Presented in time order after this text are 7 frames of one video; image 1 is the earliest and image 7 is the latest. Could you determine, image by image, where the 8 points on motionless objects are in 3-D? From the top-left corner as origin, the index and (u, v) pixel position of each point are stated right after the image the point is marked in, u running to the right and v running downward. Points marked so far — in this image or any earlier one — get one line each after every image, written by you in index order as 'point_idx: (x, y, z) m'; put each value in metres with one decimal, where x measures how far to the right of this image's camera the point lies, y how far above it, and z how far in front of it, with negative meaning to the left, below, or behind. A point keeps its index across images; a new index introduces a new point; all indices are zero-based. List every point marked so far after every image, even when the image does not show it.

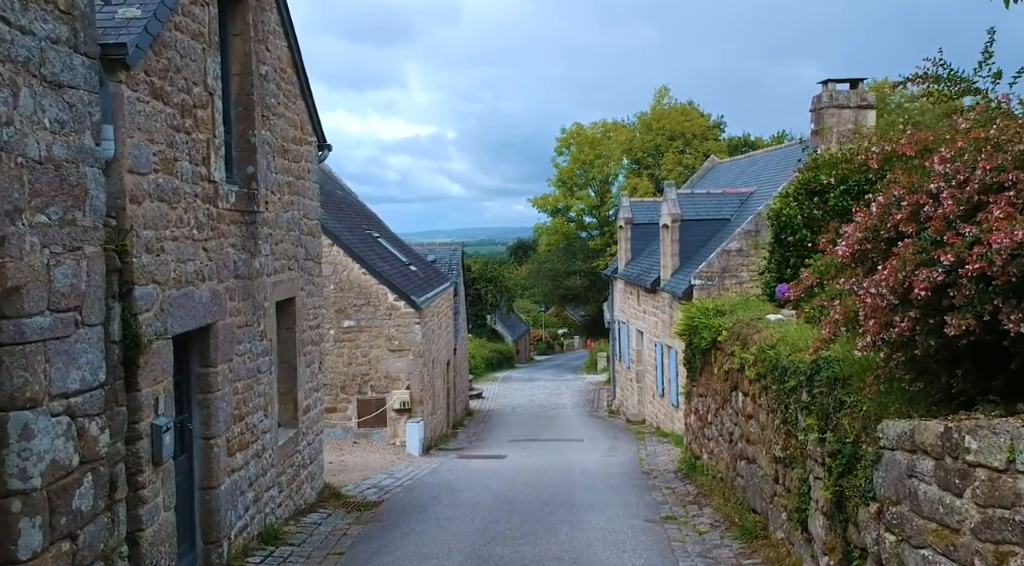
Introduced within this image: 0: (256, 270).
0: (-2.0, +0.1, +8.3) m
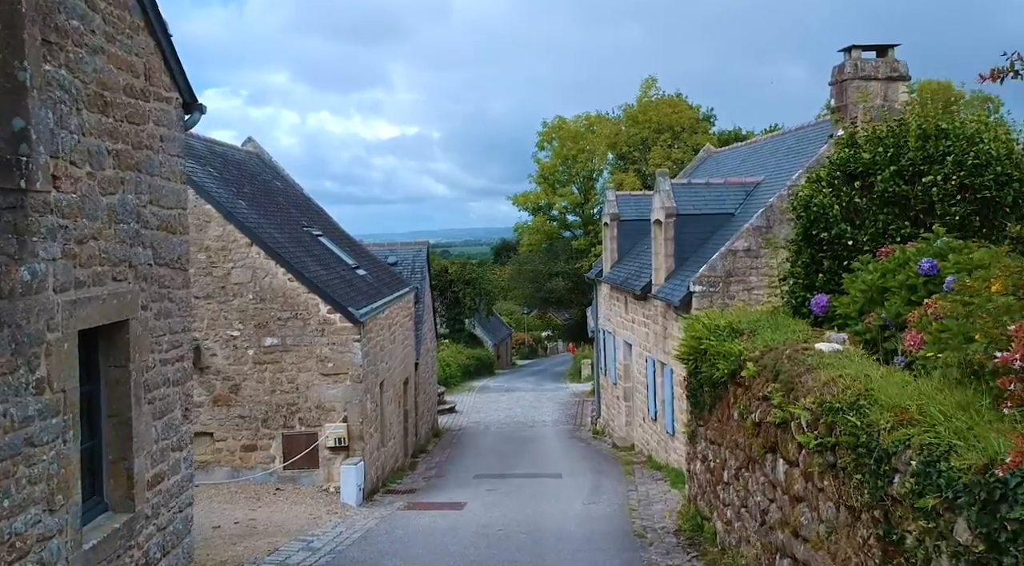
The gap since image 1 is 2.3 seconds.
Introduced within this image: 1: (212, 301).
0: (-2.4, 0.0, +5.2) m
1: (-3.8, -0.2, +13.6) m
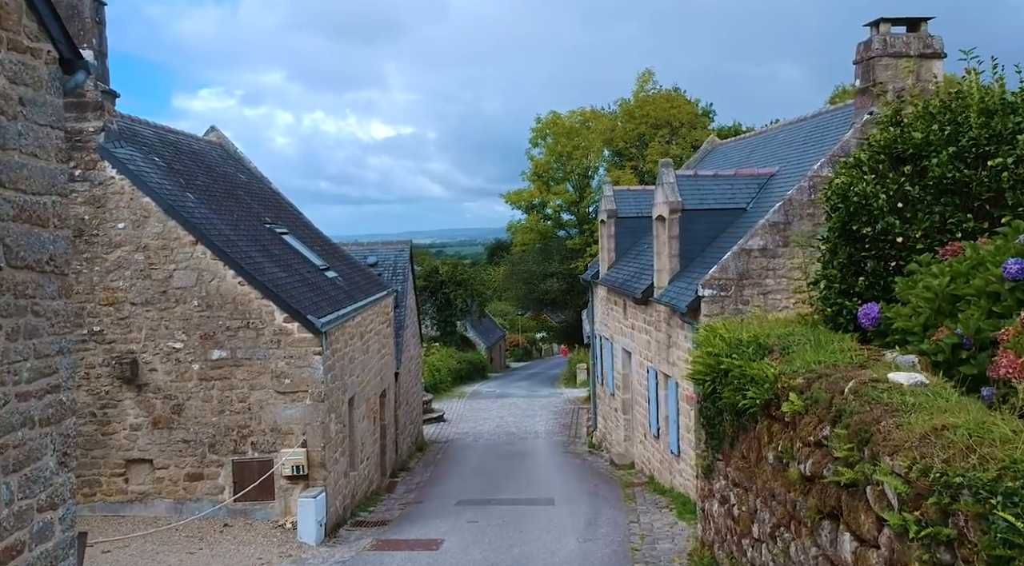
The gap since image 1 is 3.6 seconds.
0: (-2.5, -0.1, +3.4) m
1: (-4.0, -0.3, +11.8) m
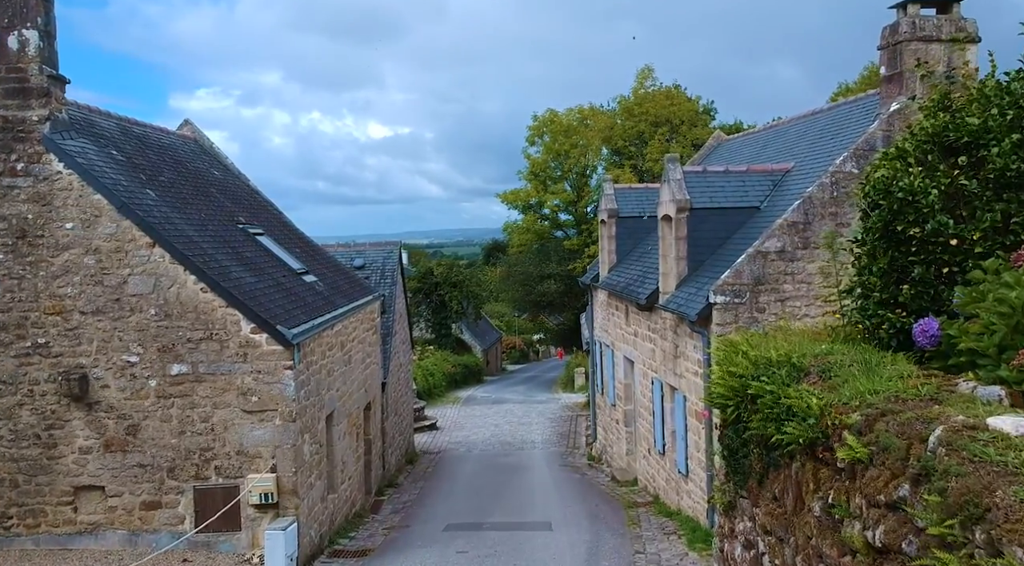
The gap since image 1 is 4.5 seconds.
0: (-2.6, -0.1, +2.2) m
1: (-4.1, -0.4, +10.6) m
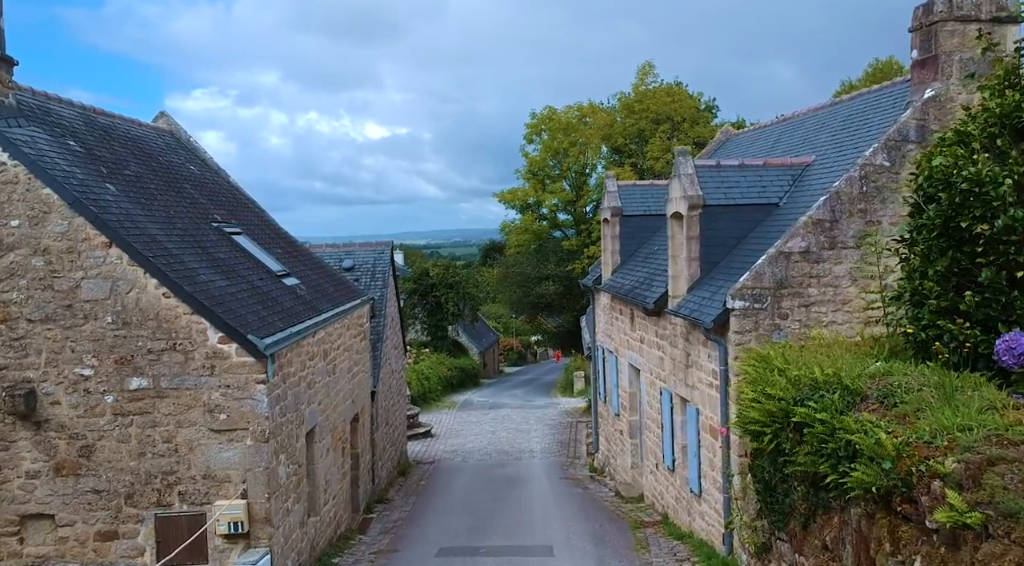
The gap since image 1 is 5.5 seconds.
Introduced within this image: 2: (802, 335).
0: (-2.6, -0.2, +1.1) m
1: (-4.1, -0.4, +9.5) m
2: (+3.0, -0.6, +11.1) m
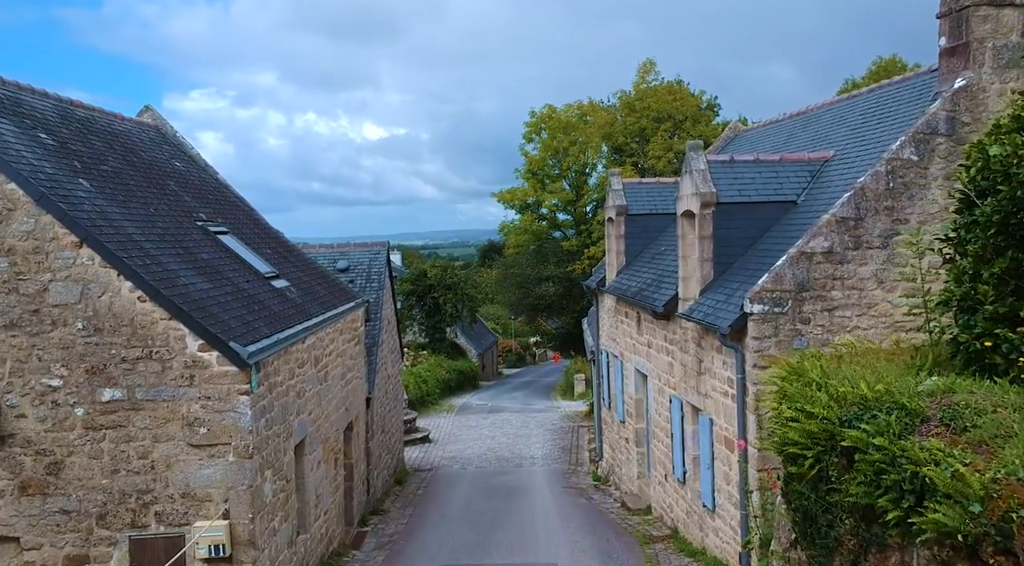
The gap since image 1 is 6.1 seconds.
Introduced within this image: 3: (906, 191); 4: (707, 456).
0: (-2.5, -0.2, +0.4) m
1: (-4.1, -0.4, +8.8) m
2: (+3.1, -0.6, +10.4) m
3: (+3.9, +0.9, +10.5) m
4: (+2.2, -2.0, +12.1) m
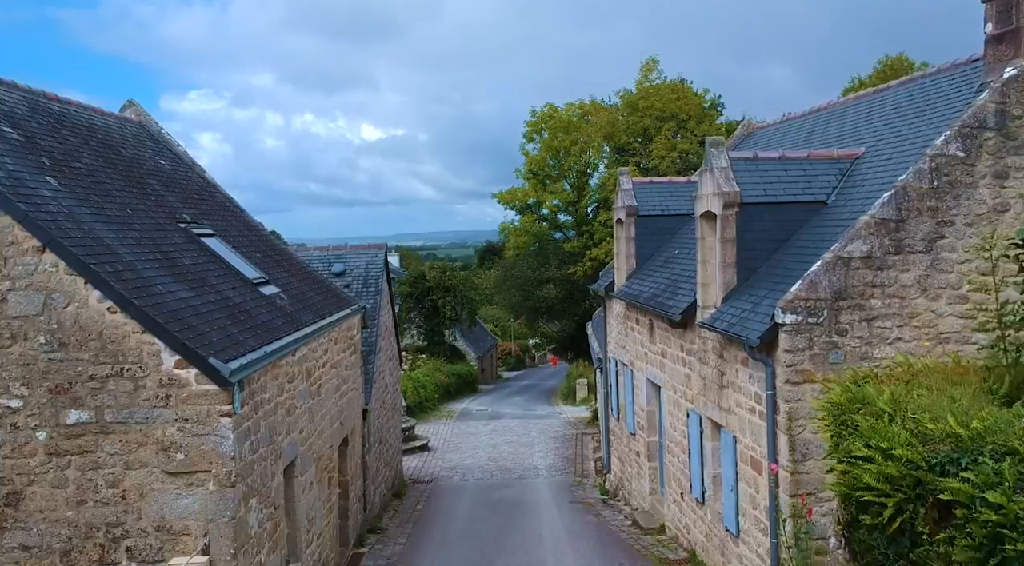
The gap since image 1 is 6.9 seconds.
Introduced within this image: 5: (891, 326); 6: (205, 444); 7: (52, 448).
0: (-2.4, -0.2, -0.5) m
1: (-4.0, -0.5, +7.9) m
2: (+3.2, -0.6, +9.5) m
3: (+4.0, +0.8, +9.6) m
4: (+2.3, -2.0, +11.2) m
5: (+3.4, -0.4, +9.6) m
6: (-2.3, -1.2, +7.9) m
7: (-3.4, -1.2, +7.9) m
